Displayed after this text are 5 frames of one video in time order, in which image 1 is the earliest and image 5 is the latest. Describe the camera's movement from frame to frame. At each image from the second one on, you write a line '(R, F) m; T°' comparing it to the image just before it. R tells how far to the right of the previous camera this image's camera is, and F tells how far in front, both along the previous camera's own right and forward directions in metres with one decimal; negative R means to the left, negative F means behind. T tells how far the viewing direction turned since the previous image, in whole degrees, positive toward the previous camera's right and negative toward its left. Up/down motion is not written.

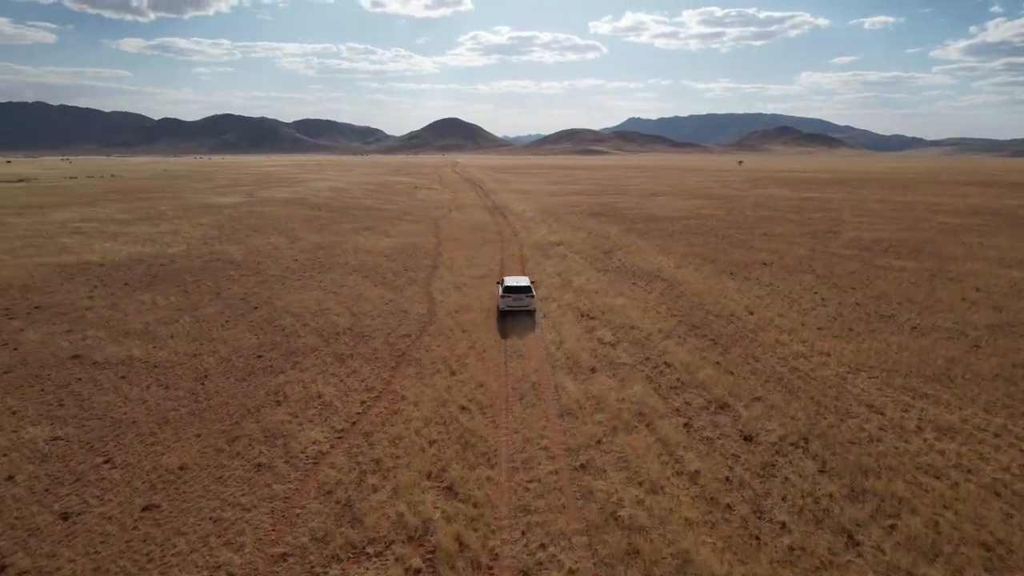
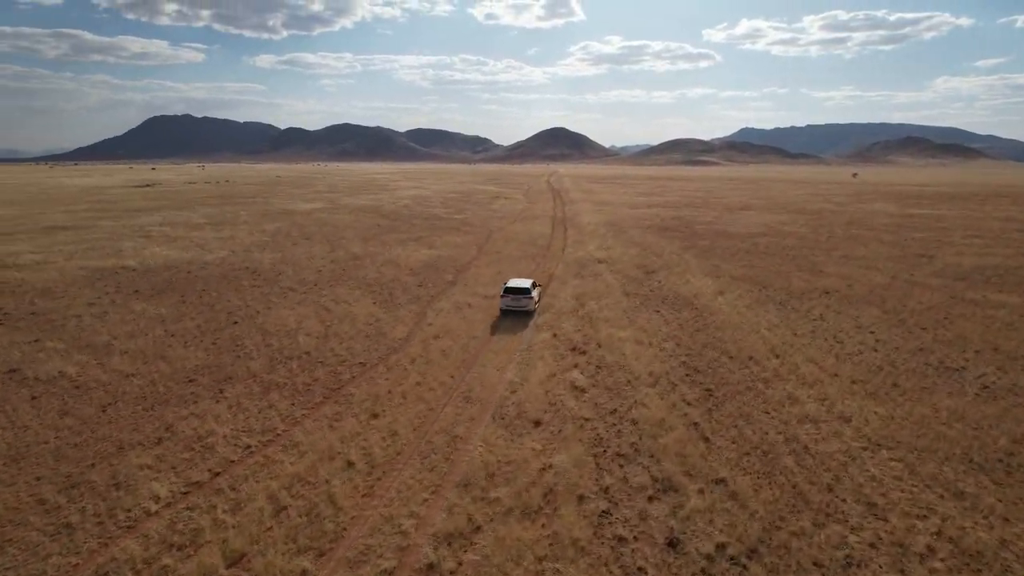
(+4.3, +3.4) m; -9°
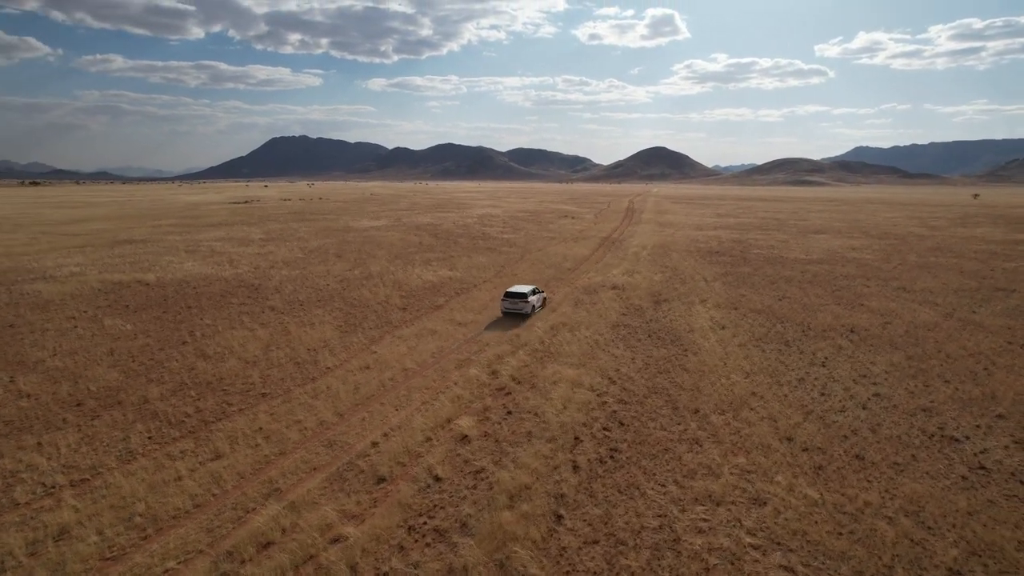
(+5.4, +2.8) m; -8°
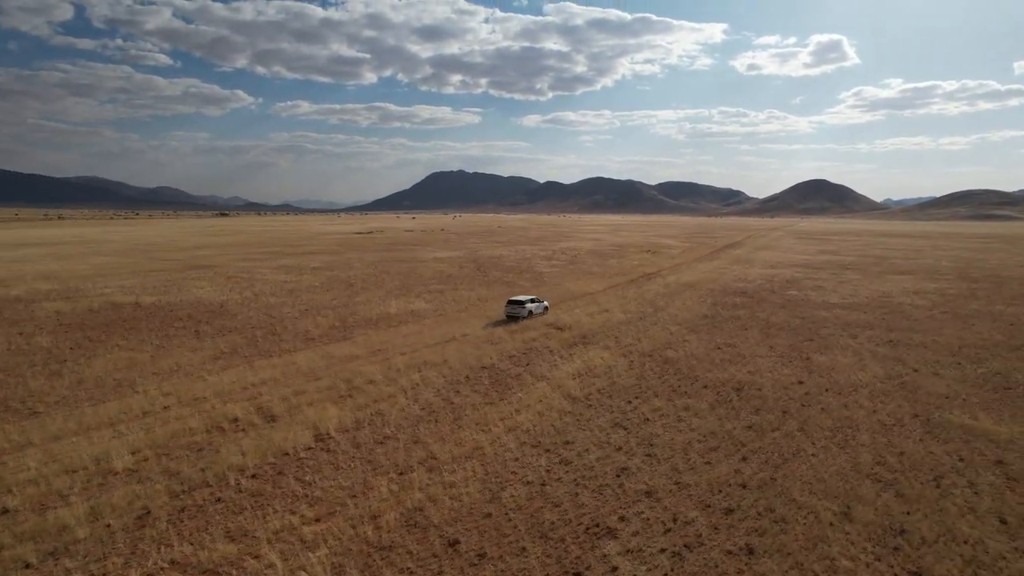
(+11.9, +2.8) m; -13°
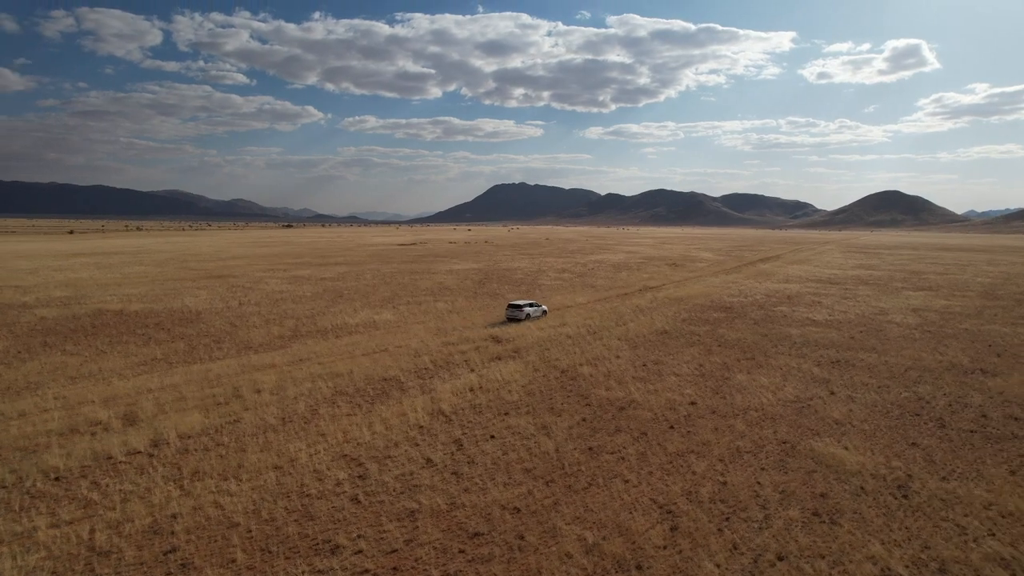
(+6.6, +0.6) m; -6°
